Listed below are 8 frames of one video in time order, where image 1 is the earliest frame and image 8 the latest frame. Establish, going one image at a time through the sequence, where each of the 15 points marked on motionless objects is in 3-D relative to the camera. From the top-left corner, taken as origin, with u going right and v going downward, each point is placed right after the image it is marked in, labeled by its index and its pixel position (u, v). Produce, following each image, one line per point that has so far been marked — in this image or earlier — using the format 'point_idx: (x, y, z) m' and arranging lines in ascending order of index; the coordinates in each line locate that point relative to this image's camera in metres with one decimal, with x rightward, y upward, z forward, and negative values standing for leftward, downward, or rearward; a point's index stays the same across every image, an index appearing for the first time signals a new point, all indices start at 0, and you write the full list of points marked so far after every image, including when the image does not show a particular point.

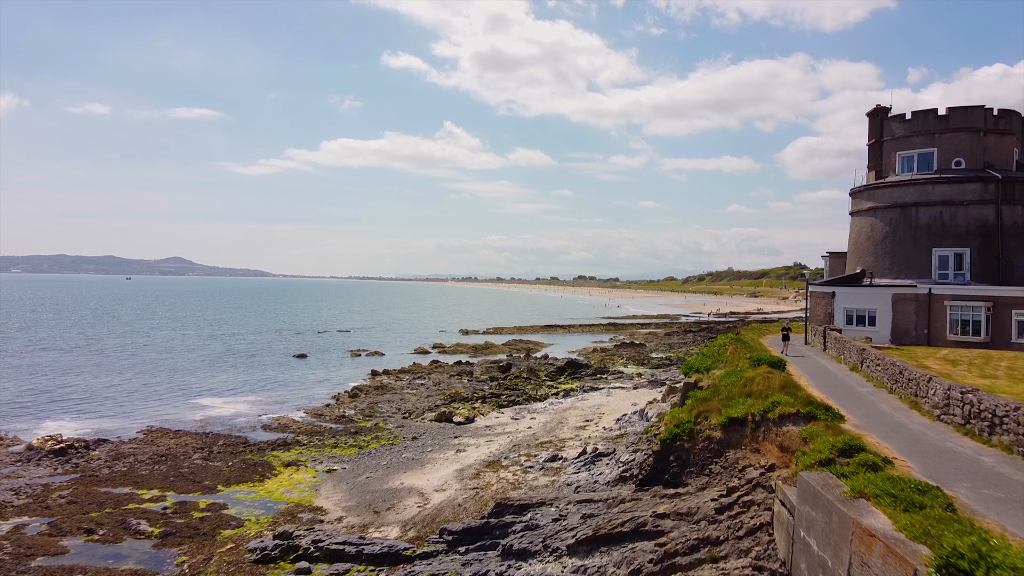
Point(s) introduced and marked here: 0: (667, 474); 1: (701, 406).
0: (+4.0, -4.8, +14.5) m
1: (+5.1, -3.2, +15.3) m
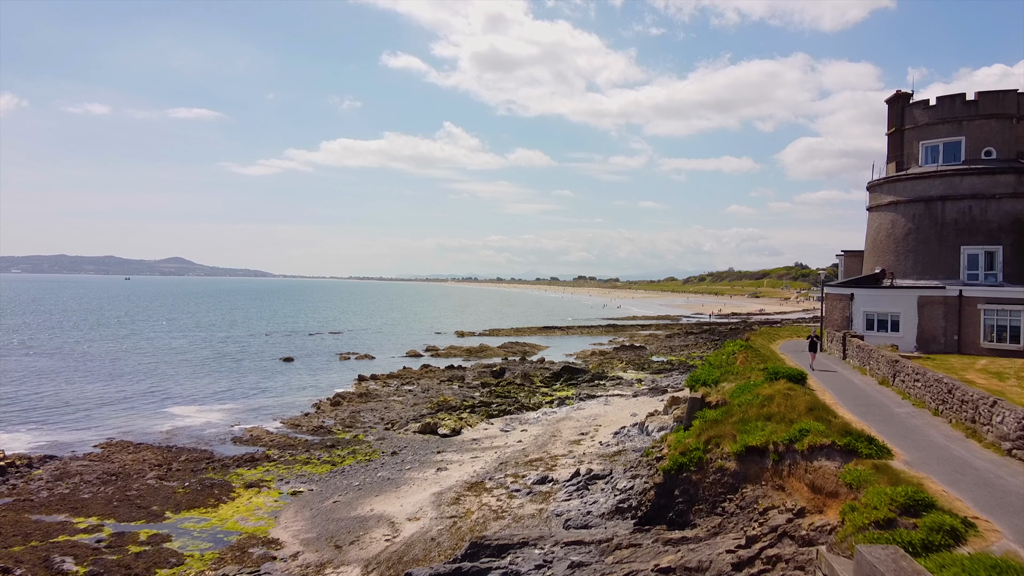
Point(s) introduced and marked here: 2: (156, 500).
0: (+3.5, -4.9, +12.3) m
1: (+4.6, -3.3, +13.1) m
2: (-12.2, -7.3, +19.4) m
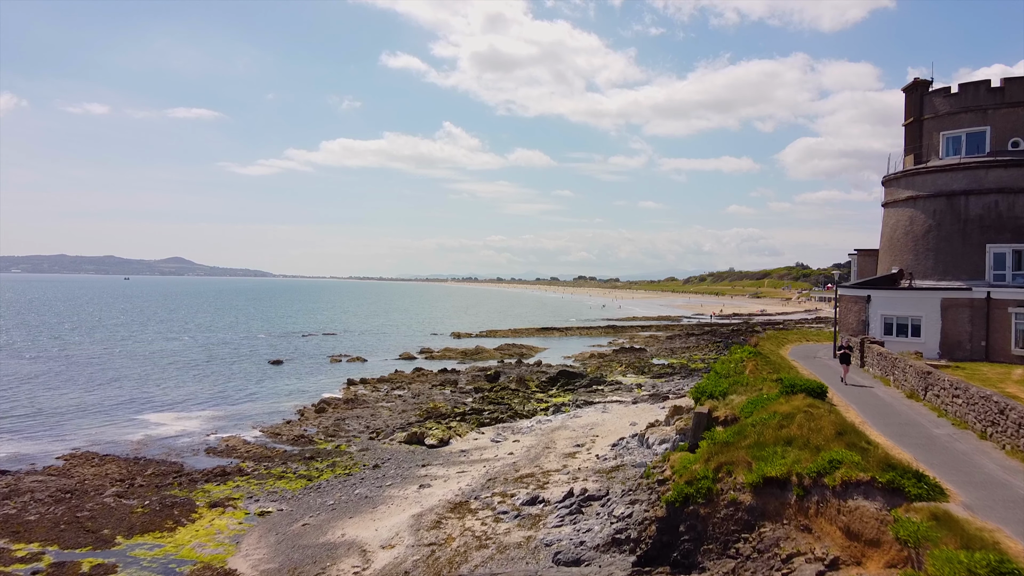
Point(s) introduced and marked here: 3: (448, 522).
0: (+3.1, -4.9, +10.6) m
1: (+4.2, -3.3, +11.4) m
2: (-12.6, -7.4, +17.7) m
3: (-1.9, -6.9, +16.7) m
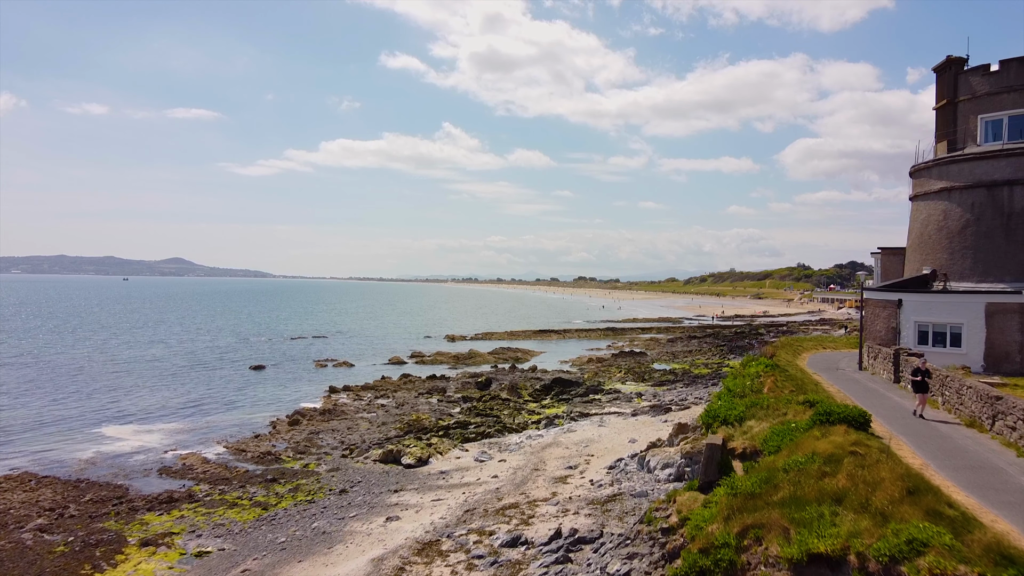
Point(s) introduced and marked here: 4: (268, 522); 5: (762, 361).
0: (+2.5, -5.0, +8.0) m
1: (+3.6, -3.4, +8.8) m
2: (-13.2, -7.5, +15.1) m
3: (-2.5, -7.0, +14.1) m
4: (-7.9, -7.6, +18.3) m
5: (+8.6, -2.5, +19.4) m
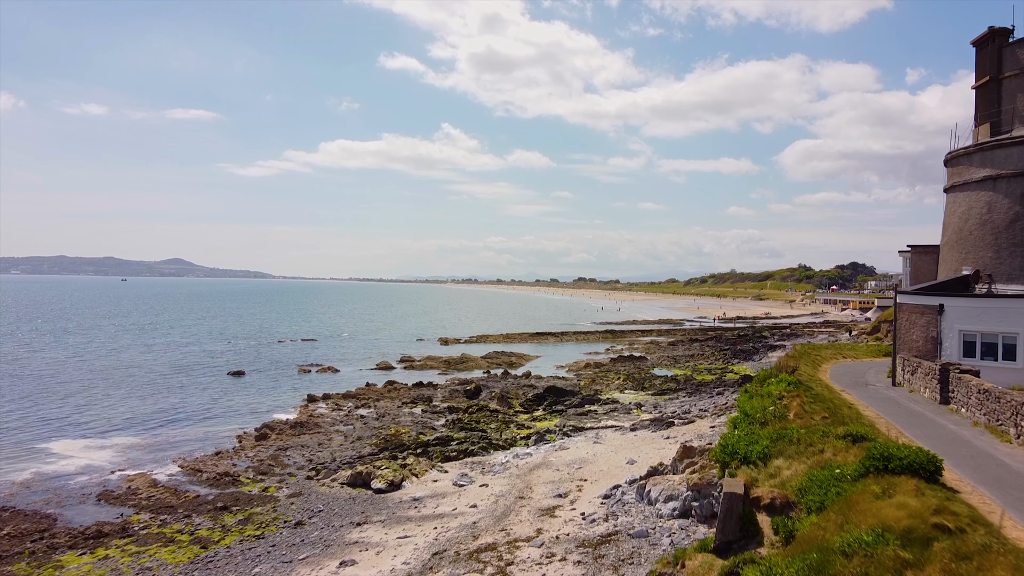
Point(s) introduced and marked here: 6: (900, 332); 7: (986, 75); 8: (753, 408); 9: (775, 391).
0: (+1.9, -5.1, +5.3) m
1: (+3.0, -3.5, +6.1) m
2: (-13.9, -7.5, +12.4) m
3: (-3.1, -7.1, +11.4) m
4: (-8.5, -7.7, +15.7) m
5: (+8.0, -2.6, +16.8) m
6: (+12.4, -1.4, +18.1) m
7: (+16.0, +7.2, +19.1) m
8: (+6.0, -3.0, +14.0) m
9: (+7.0, -2.7, +15.1) m
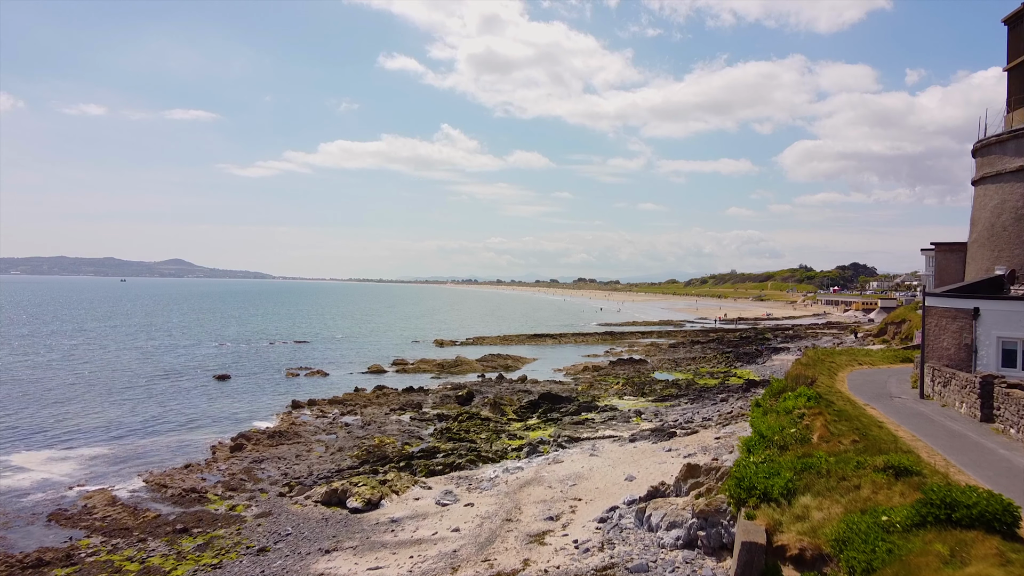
0: (+1.4, -5.1, +3.6) m
1: (+2.6, -3.5, +4.4) m
2: (-14.3, -7.6, +10.7) m
3: (-3.5, -7.1, +9.7) m
4: (-9.0, -7.7, +13.9) m
5: (+7.6, -2.7, +15.1) m
6: (+12.0, -1.4, +16.4) m
7: (+15.6, +7.2, +17.4) m
8: (+5.6, -3.0, +12.3) m
9: (+6.6, -2.8, +13.4) m
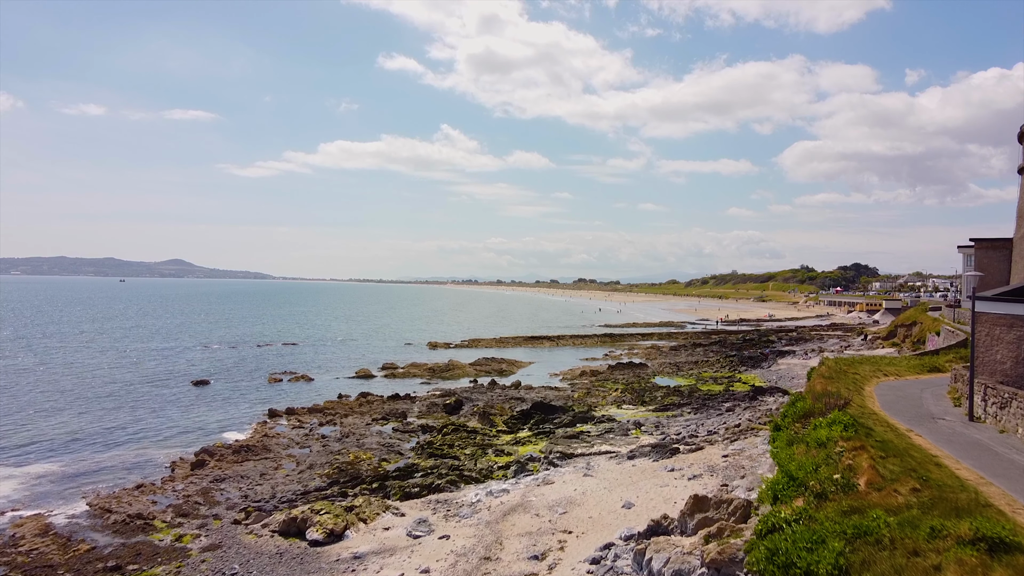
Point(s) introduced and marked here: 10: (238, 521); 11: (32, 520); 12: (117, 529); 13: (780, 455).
0: (+0.9, -5.2, +1.2) m
1: (+2.0, -3.6, +2.0) m
2: (-14.8, -7.6, +8.3) m
3: (-4.1, -7.2, +7.3) m
4: (-9.5, -7.8, +11.6) m
5: (+7.0, -2.7, +12.7) m
6: (+11.5, -1.5, +14.0) m
7: (+15.0, +7.1, +15.0) m
8: (+5.1, -3.1, +9.9) m
9: (+6.0, -2.8, +11.0) m
10: (-9.3, -8.0, +19.2) m
11: (-16.6, -8.0, +19.4) m
12: (-13.3, -8.1, +19.0) m
13: (+5.6, -3.3, +11.6) m
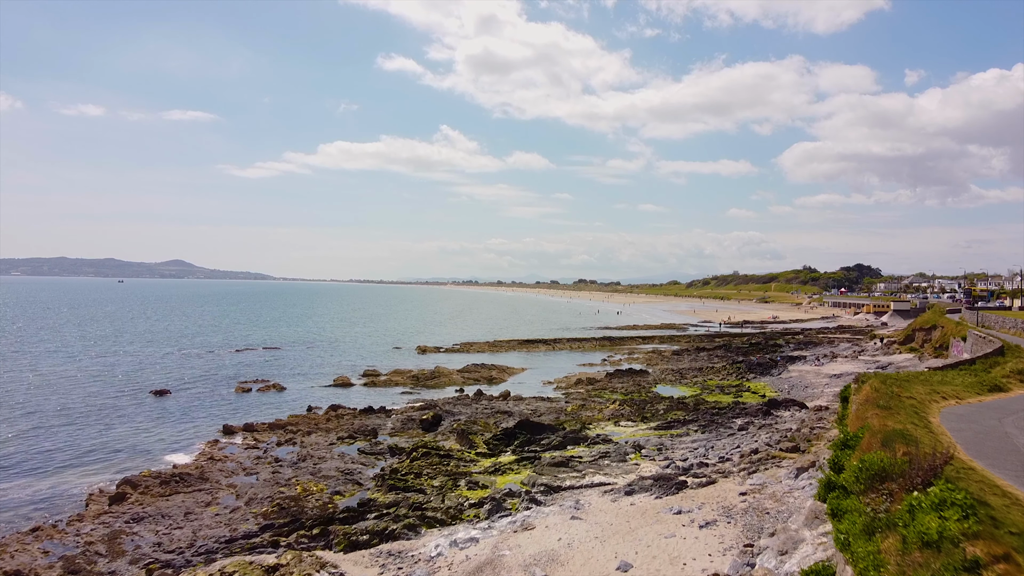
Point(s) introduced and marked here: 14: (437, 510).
0: (0.0, -5.2, -2.6) m
1: (+1.2, -3.6, -1.8) m
2: (-15.7, -7.7, +4.4) m
3: (-4.9, -7.3, +3.5) m
4: (-10.4, -7.8, +7.7) m
5: (+6.2, -2.8, +8.9) m
6: (+10.6, -1.6, +10.2) m
7: (+14.2, +7.0, +11.2) m
8: (+4.2, -3.1, +6.1) m
9: (+5.2, -2.9, +7.2) m
10: (-10.2, -8.0, +15.4) m
11: (-17.4, -8.1, +15.5) m
12: (-14.2, -8.2, +15.2) m
13: (+4.7, -3.4, +7.8) m
14: (-2.5, -7.5, +19.0) m
